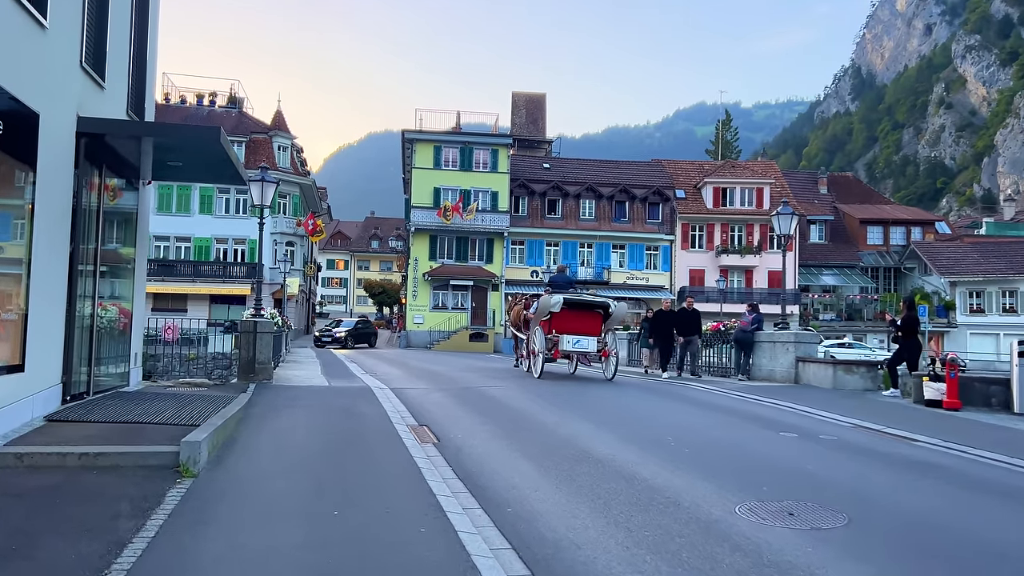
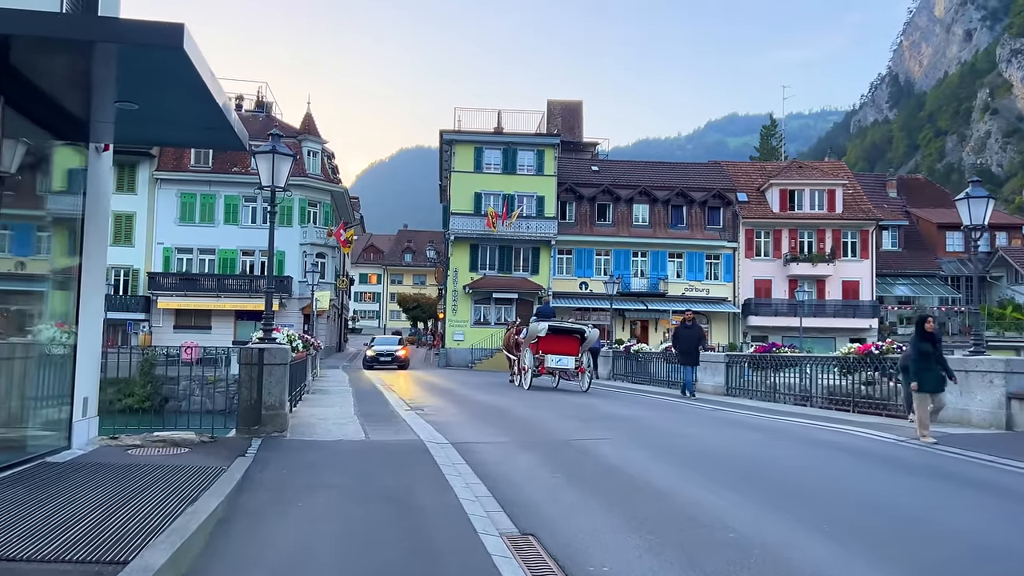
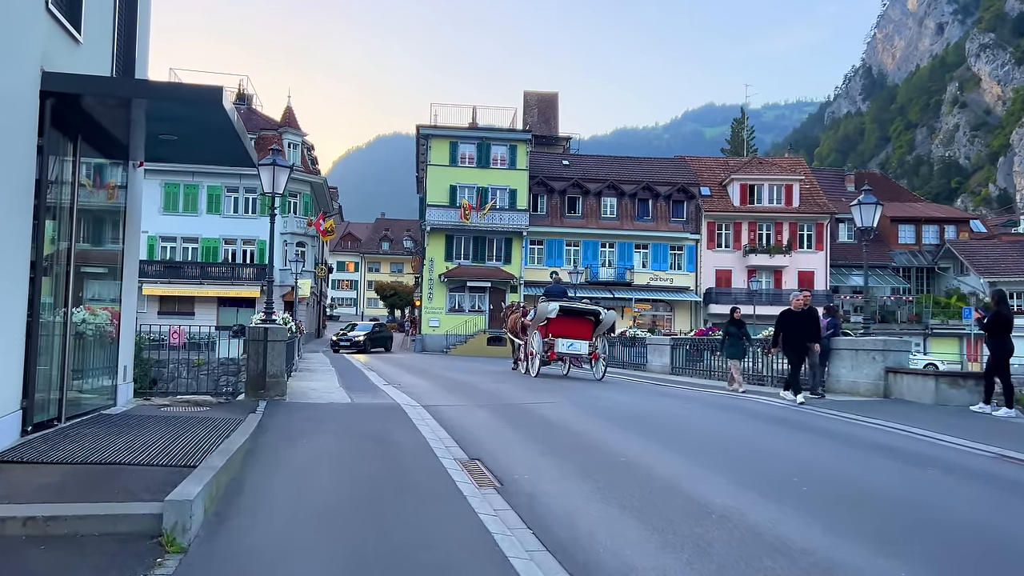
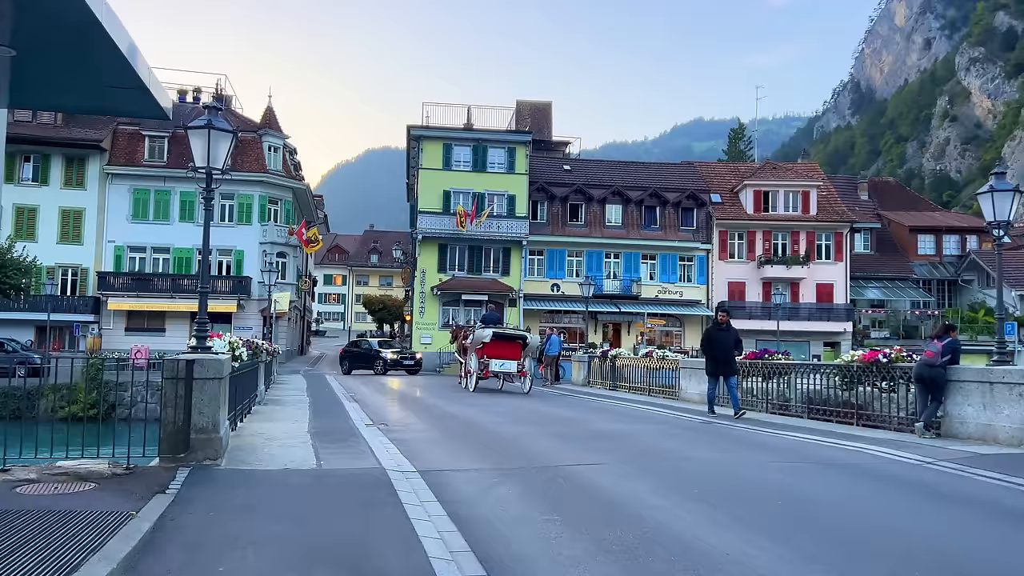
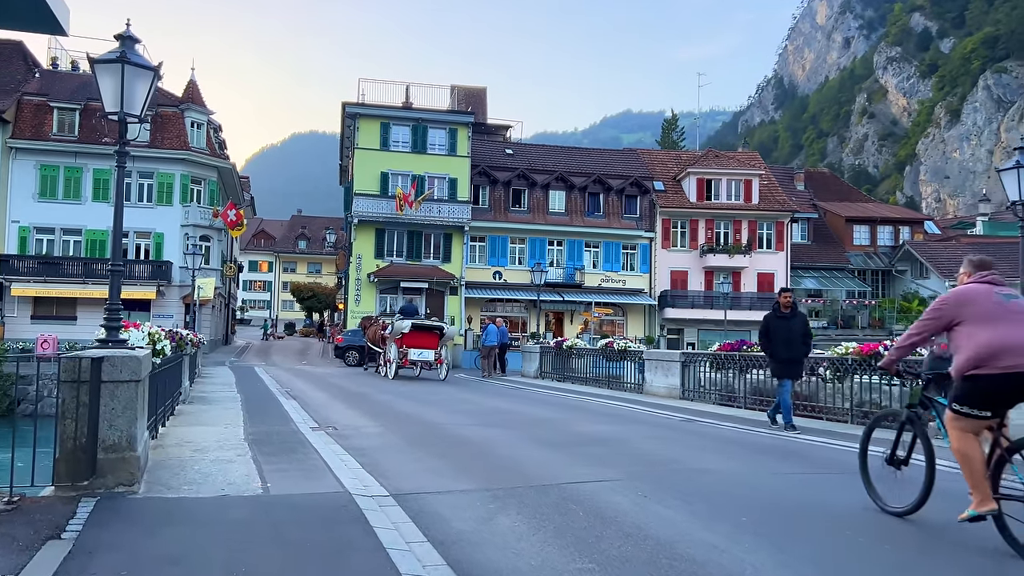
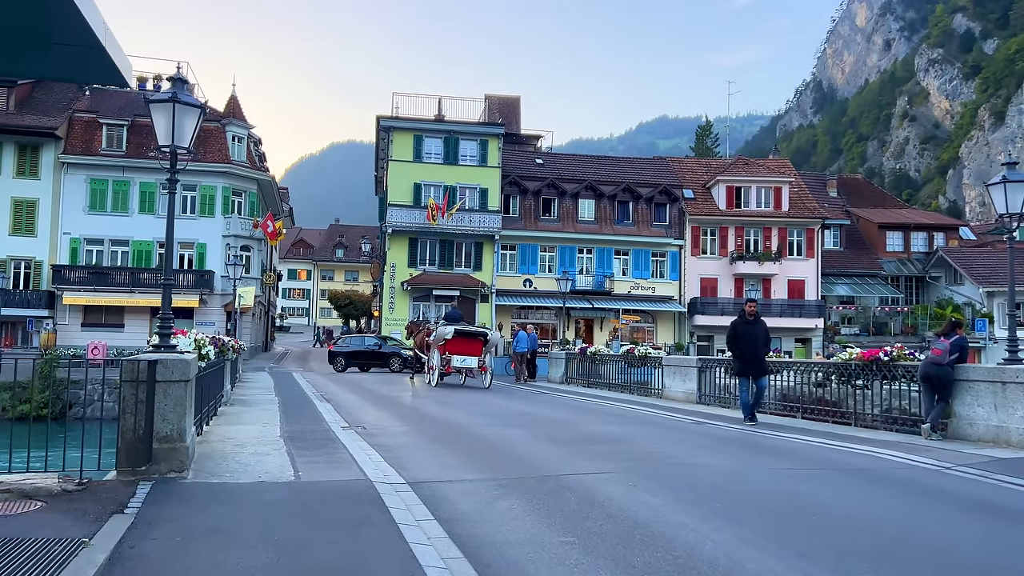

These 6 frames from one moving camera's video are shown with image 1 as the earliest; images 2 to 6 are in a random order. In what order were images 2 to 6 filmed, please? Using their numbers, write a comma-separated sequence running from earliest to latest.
3, 2, 4, 6, 5
